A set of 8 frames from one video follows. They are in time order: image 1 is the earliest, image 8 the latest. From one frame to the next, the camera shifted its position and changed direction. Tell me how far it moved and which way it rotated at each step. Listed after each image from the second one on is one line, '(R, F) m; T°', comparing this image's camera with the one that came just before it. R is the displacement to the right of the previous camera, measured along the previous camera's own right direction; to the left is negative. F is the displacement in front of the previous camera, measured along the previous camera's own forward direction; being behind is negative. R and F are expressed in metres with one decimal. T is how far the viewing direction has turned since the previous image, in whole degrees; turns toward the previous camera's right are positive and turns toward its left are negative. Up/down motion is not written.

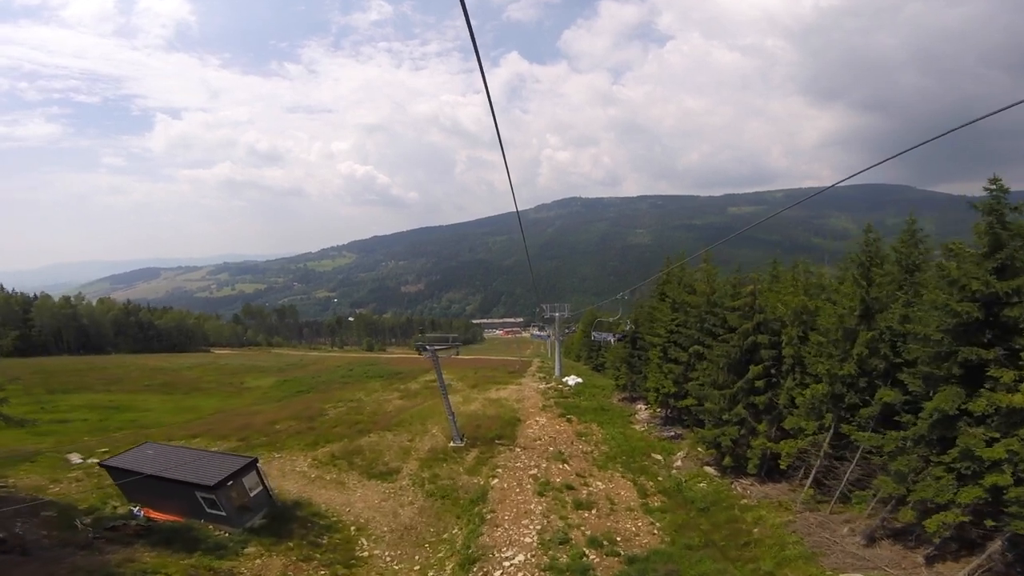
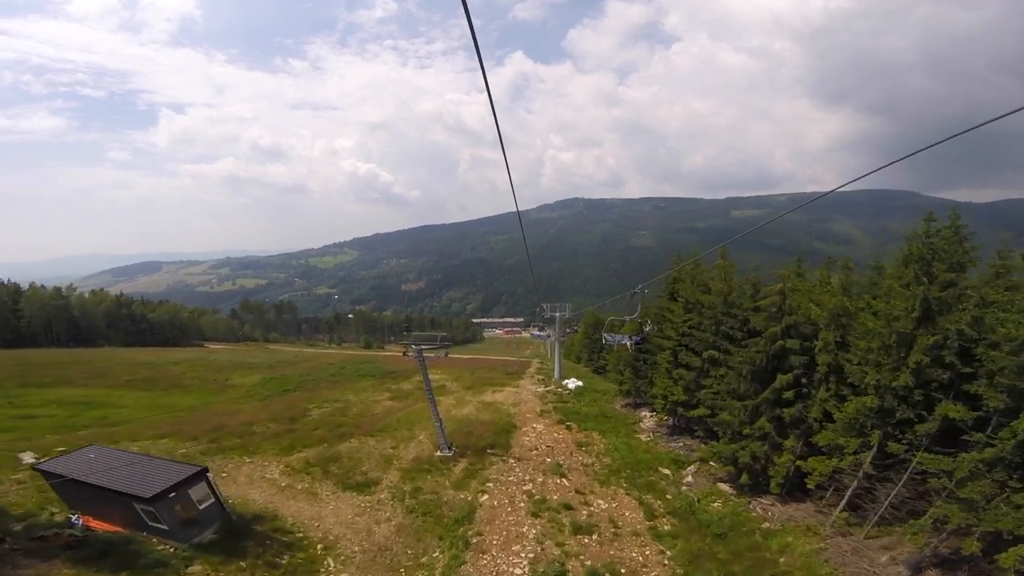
(+0.3, +2.9) m; 0°
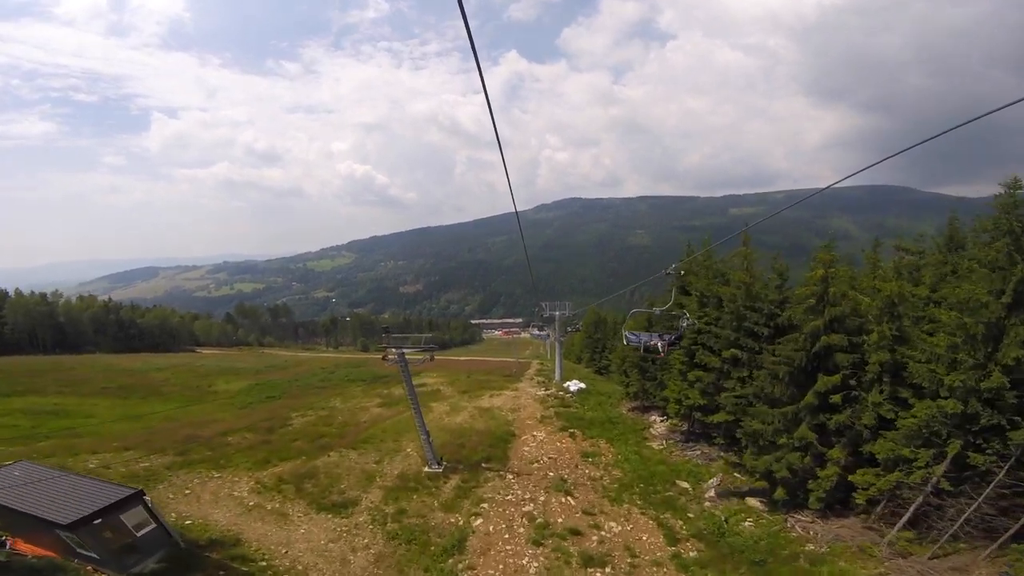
(+0.1, +3.1) m; 0°
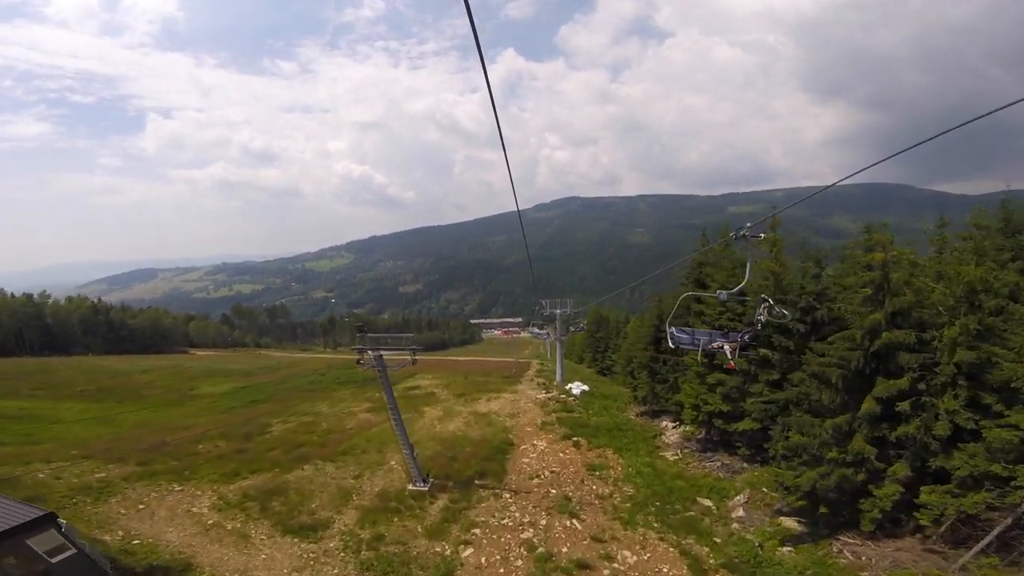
(+0.1, +3.1) m; 0°
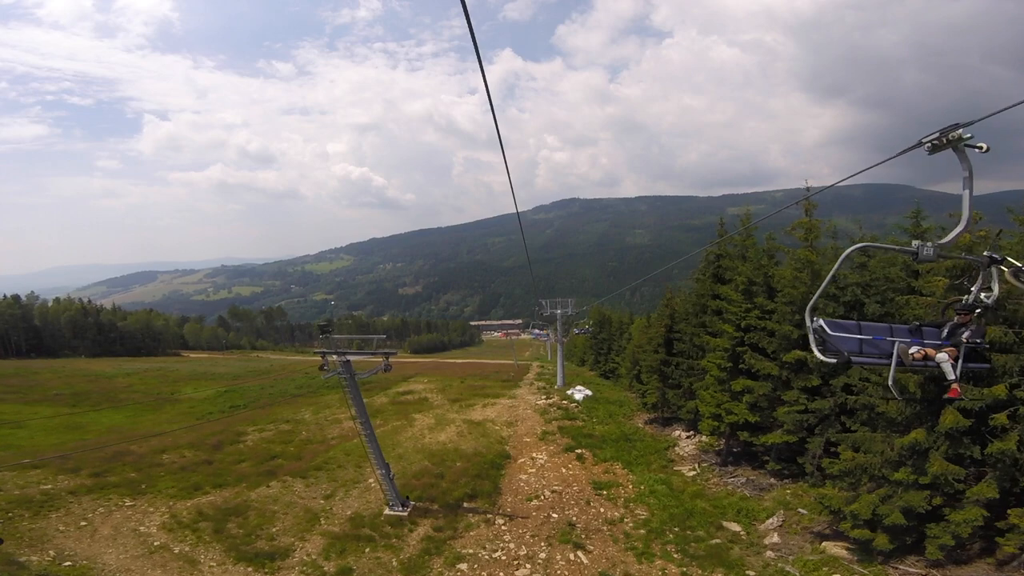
(+0.2, +3.0) m; 0°
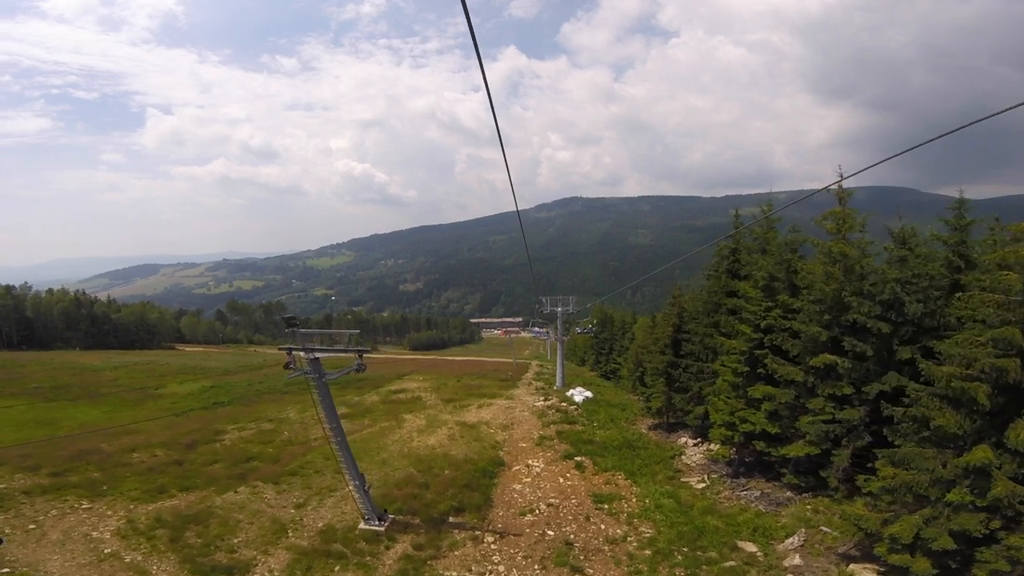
(+0.2, +2.0) m; 0°
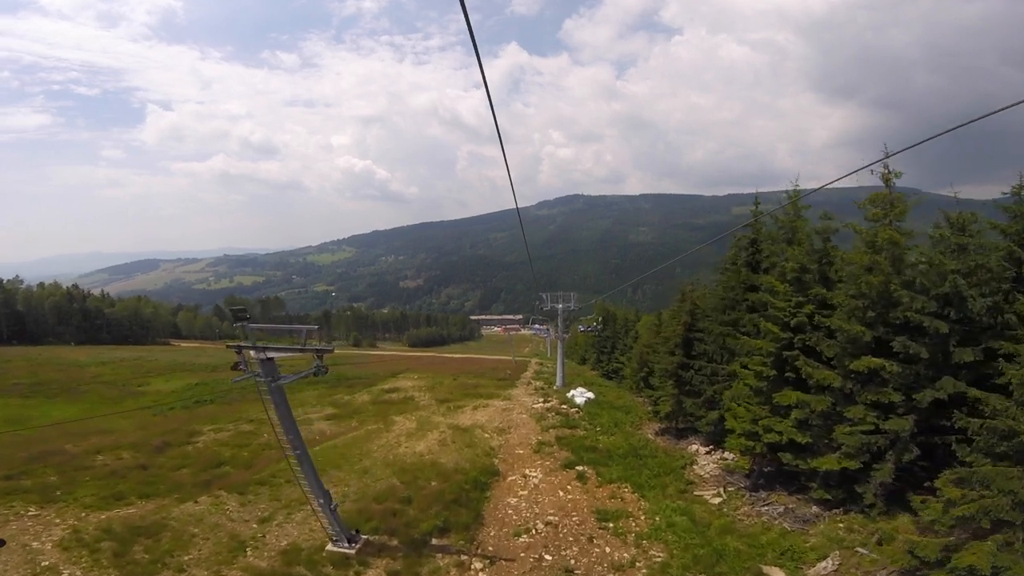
(+0.2, +2.2) m; 0°
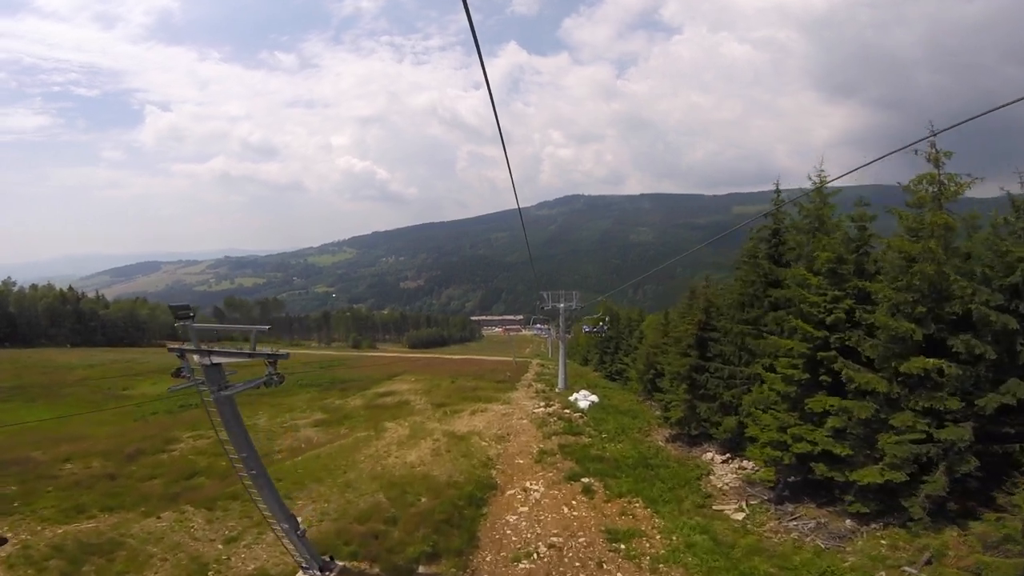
(+0.1, +1.9) m; 0°
